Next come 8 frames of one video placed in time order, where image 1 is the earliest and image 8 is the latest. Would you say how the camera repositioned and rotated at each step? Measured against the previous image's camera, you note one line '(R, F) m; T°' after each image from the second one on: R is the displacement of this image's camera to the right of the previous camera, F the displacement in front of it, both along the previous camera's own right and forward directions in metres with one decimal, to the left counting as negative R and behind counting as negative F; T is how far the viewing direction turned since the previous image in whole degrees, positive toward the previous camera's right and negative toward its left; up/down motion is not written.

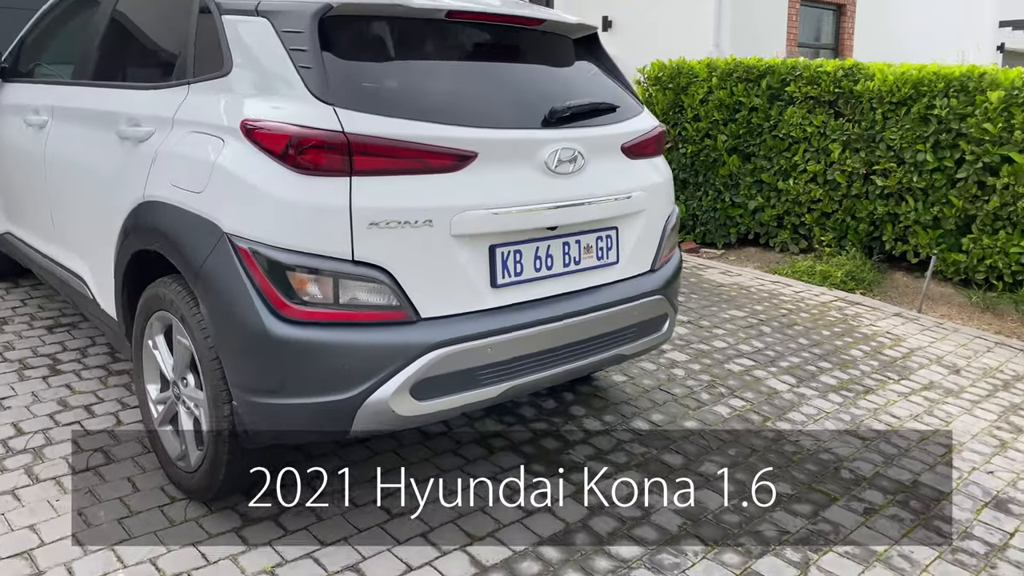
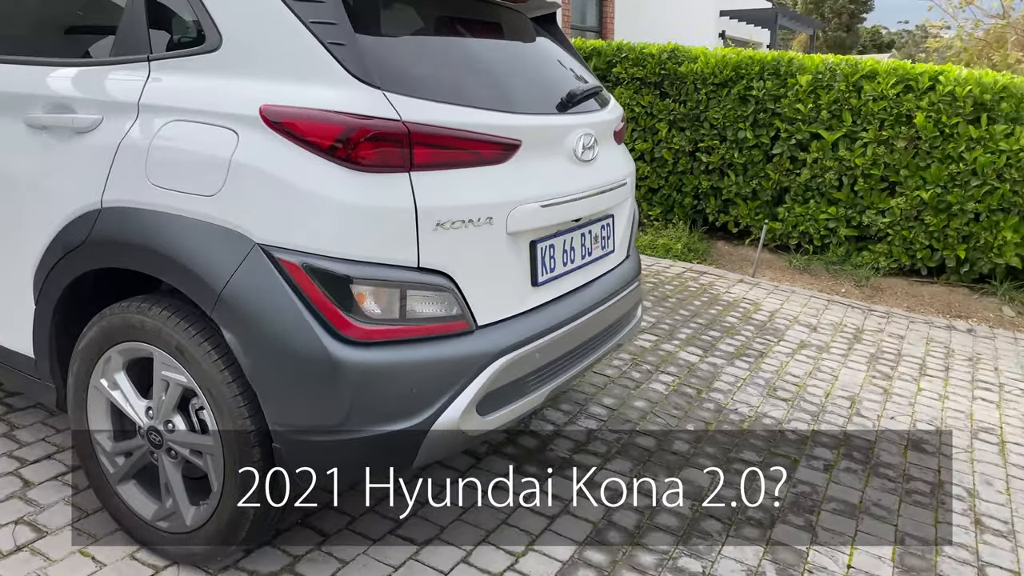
(-0.9, +0.3) m; +17°
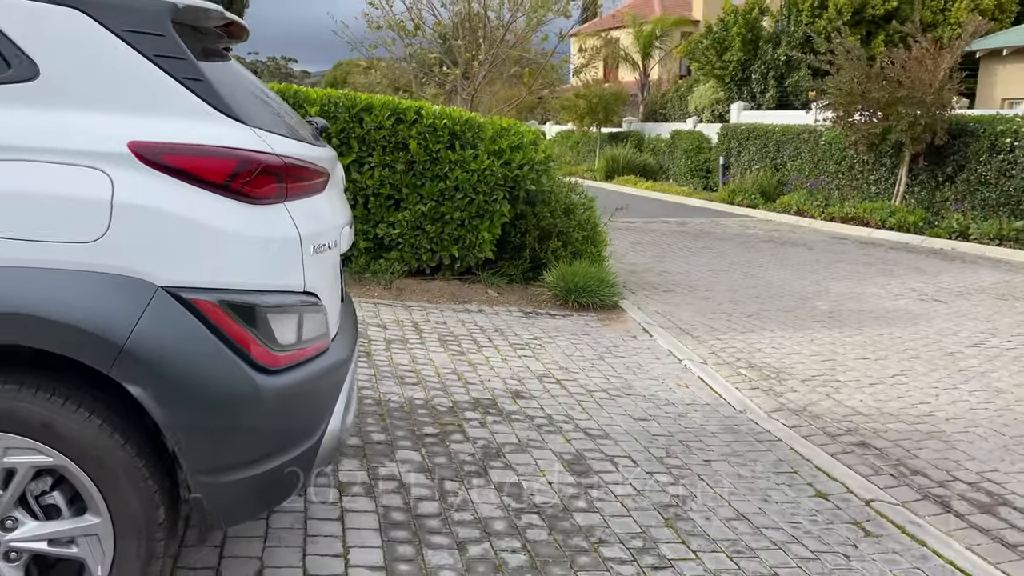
(-1.3, 0.0) m; +41°
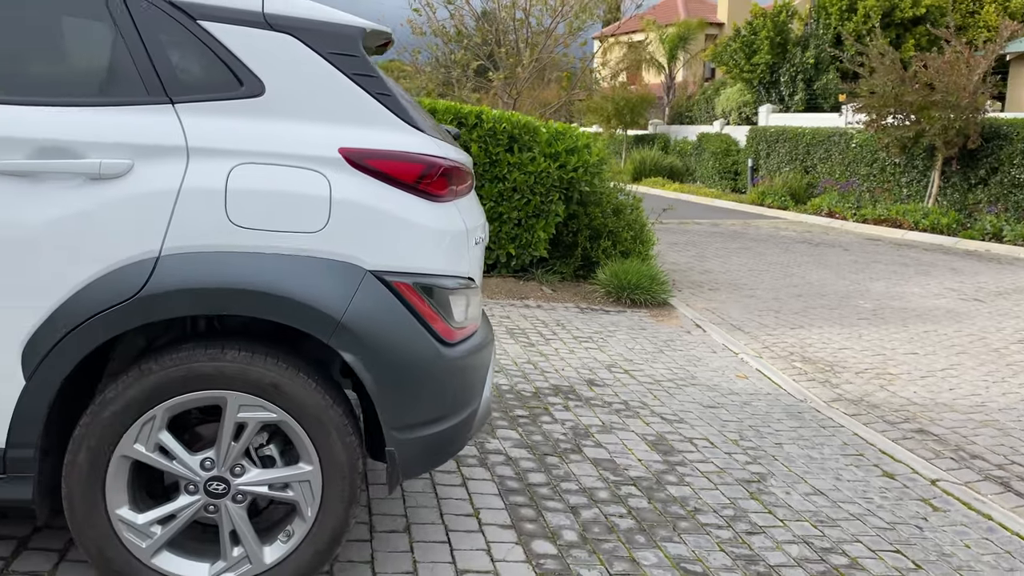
(-0.4, -0.3) m; -1°
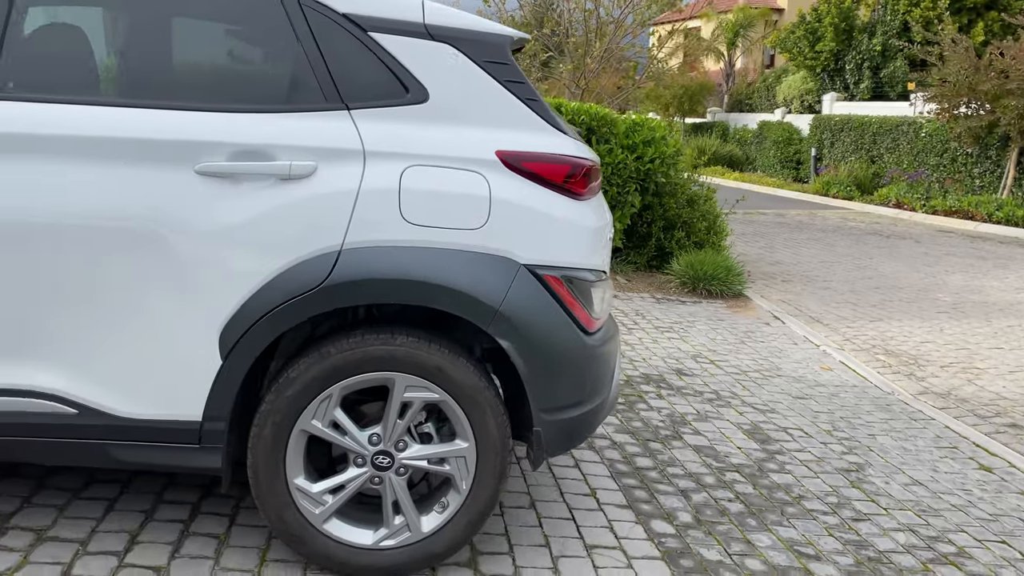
(-0.3, -0.2) m; -3°
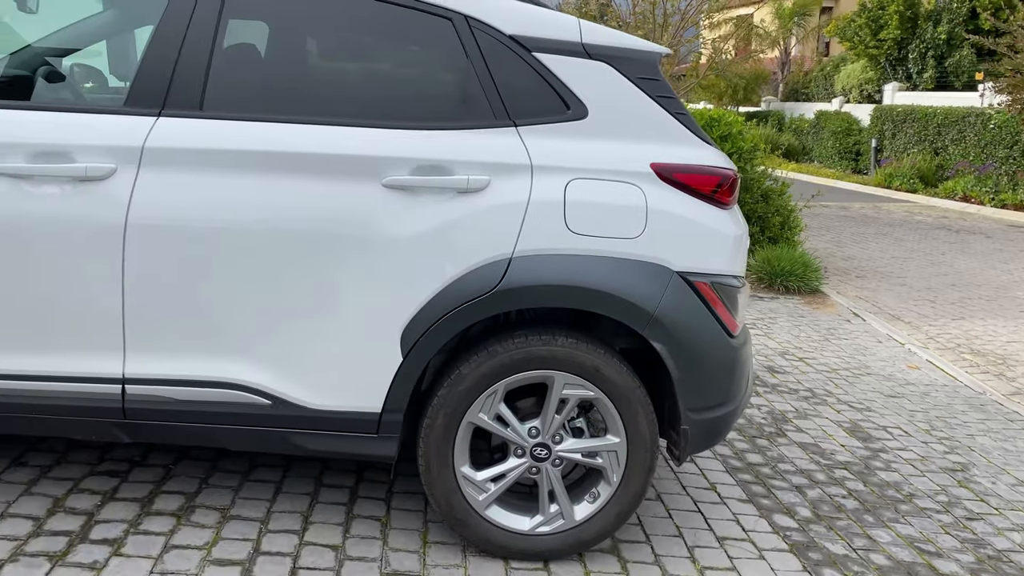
(-0.4, -0.2) m; -3°
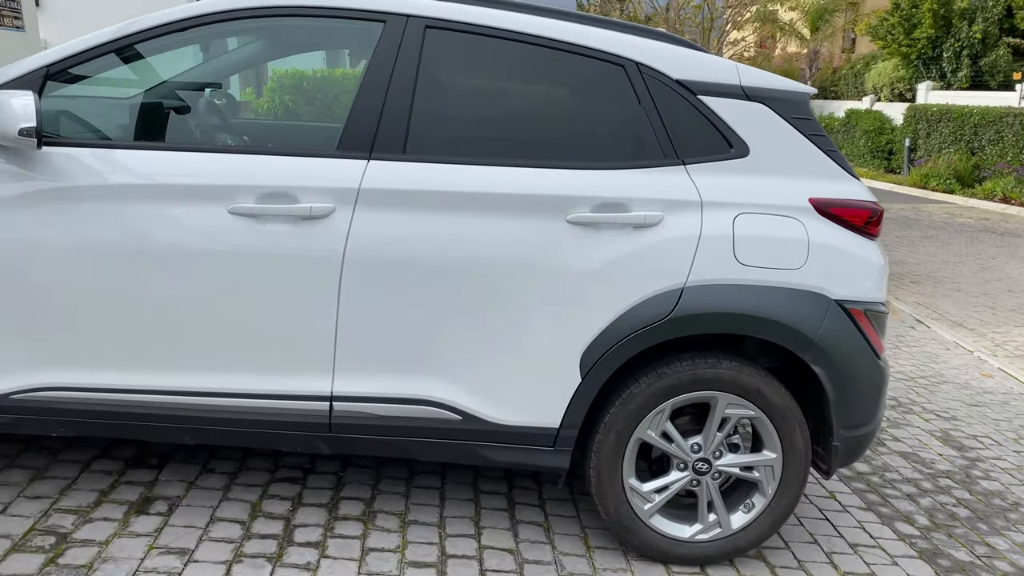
(-0.5, -0.2) m; -1°
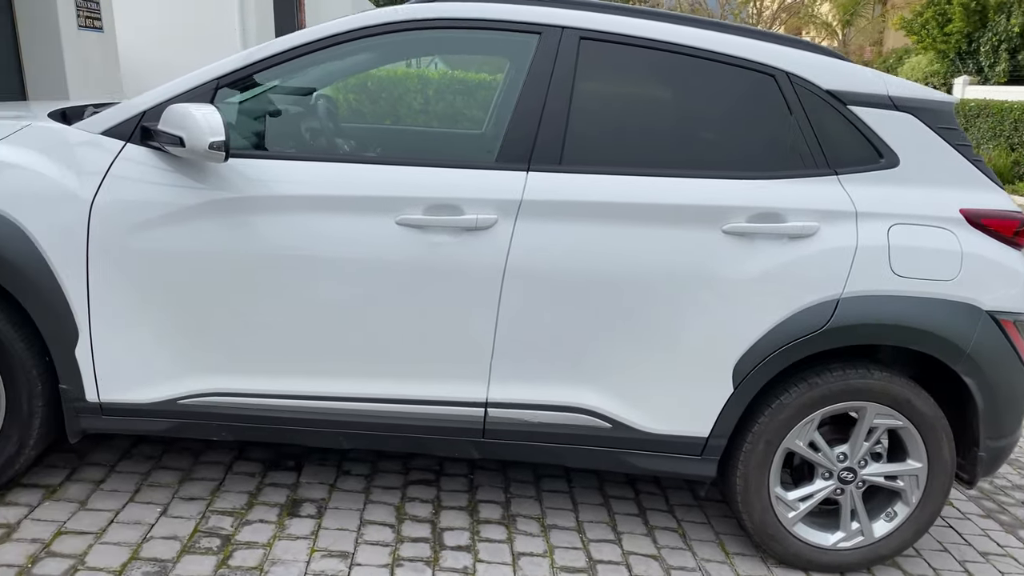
(-0.5, 0.0) m; -1°
